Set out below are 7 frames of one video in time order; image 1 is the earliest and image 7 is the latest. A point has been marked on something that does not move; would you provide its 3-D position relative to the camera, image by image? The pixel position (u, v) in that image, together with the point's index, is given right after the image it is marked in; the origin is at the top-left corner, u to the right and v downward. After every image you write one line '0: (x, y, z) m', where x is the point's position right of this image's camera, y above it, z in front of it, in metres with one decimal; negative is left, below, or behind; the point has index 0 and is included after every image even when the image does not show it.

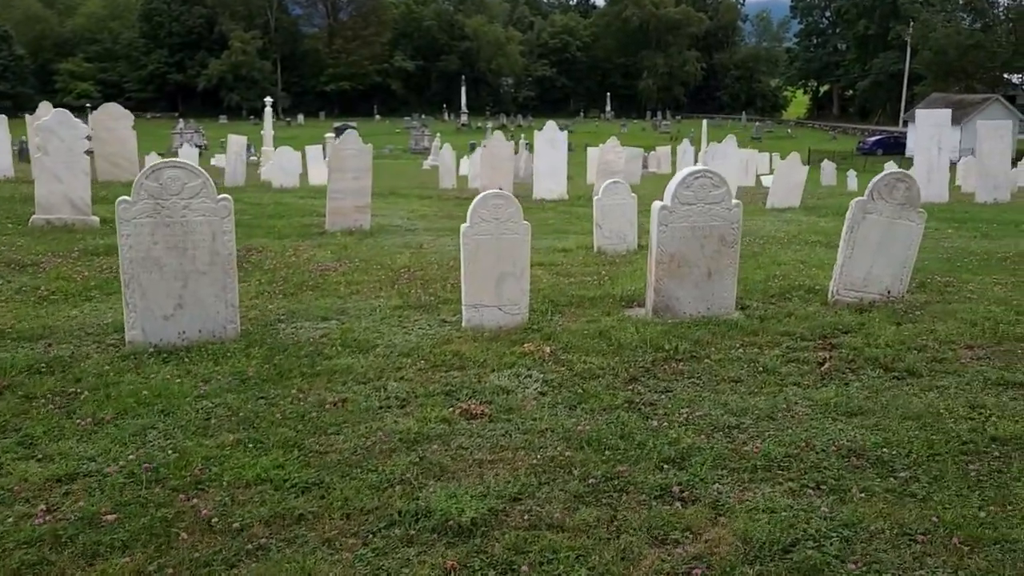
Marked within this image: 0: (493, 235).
0: (-0.2, +0.5, +7.4) m
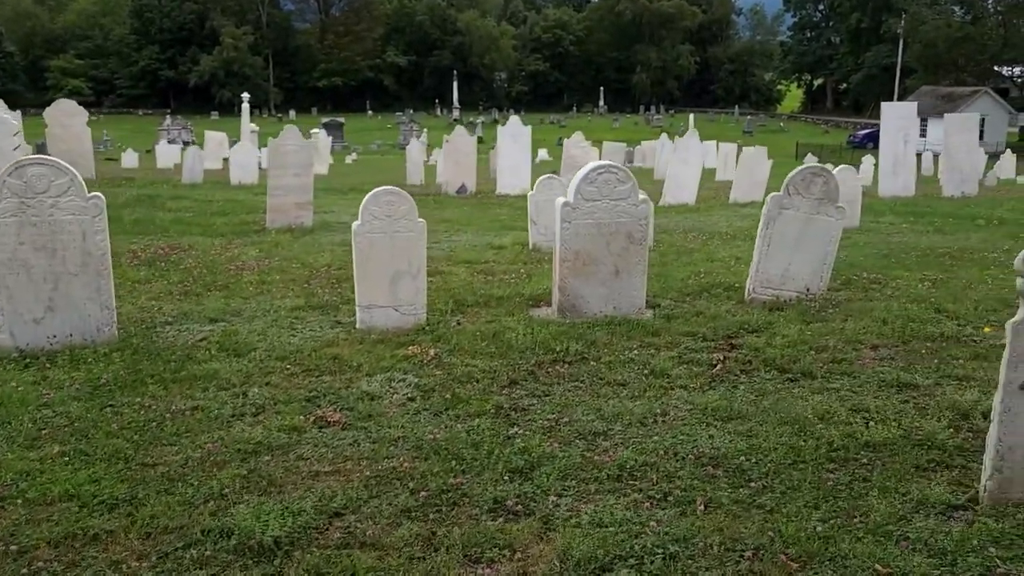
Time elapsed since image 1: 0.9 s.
0: (-1.1, +0.5, +7.2) m
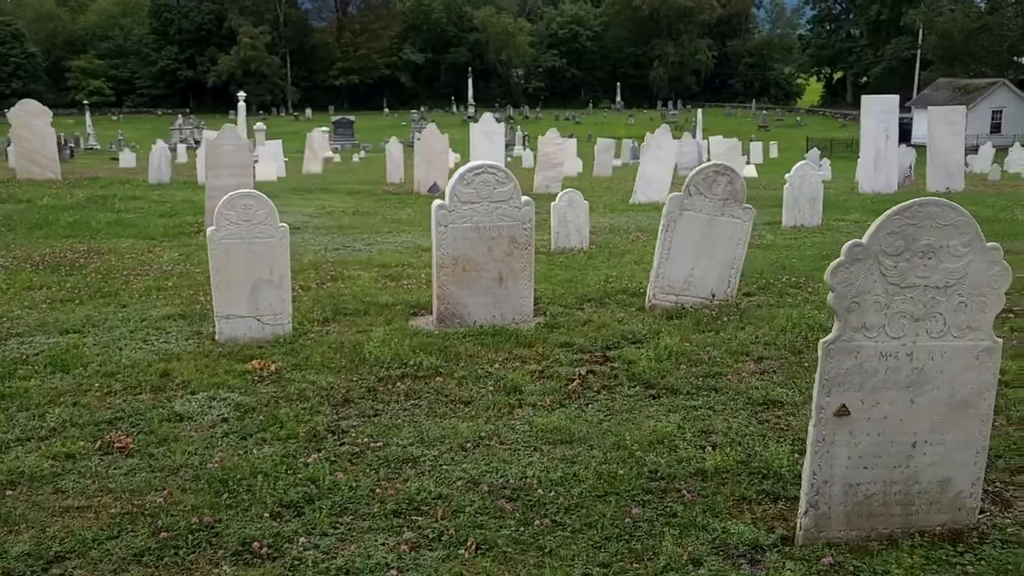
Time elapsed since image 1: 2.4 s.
0: (-2.2, +0.4, +6.8) m
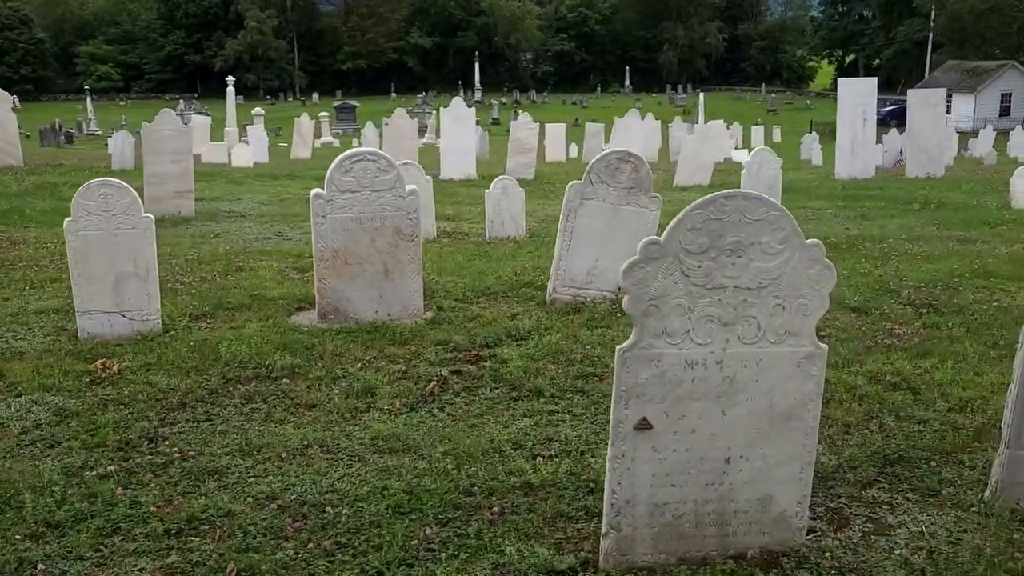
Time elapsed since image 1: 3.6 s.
0: (-3.1, +0.4, +6.4) m
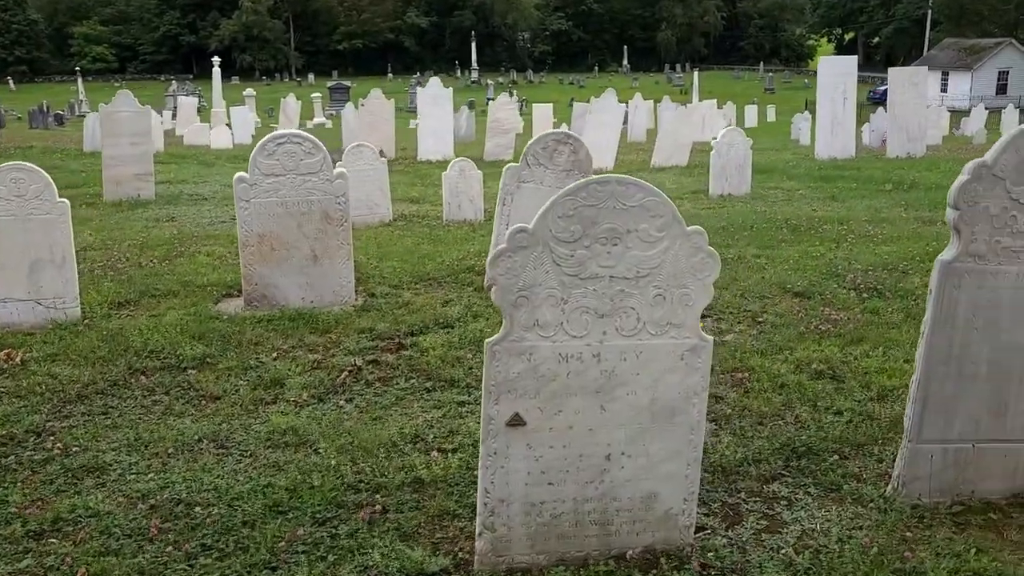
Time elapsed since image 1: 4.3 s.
0: (-3.7, +0.5, +6.2) m
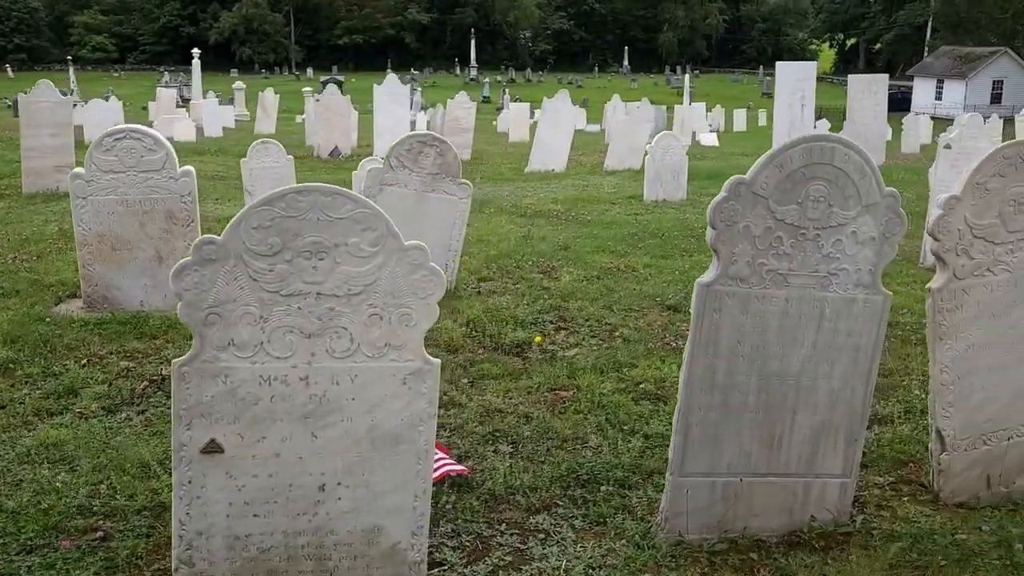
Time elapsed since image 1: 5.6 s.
0: (-4.9, +0.6, +5.9) m
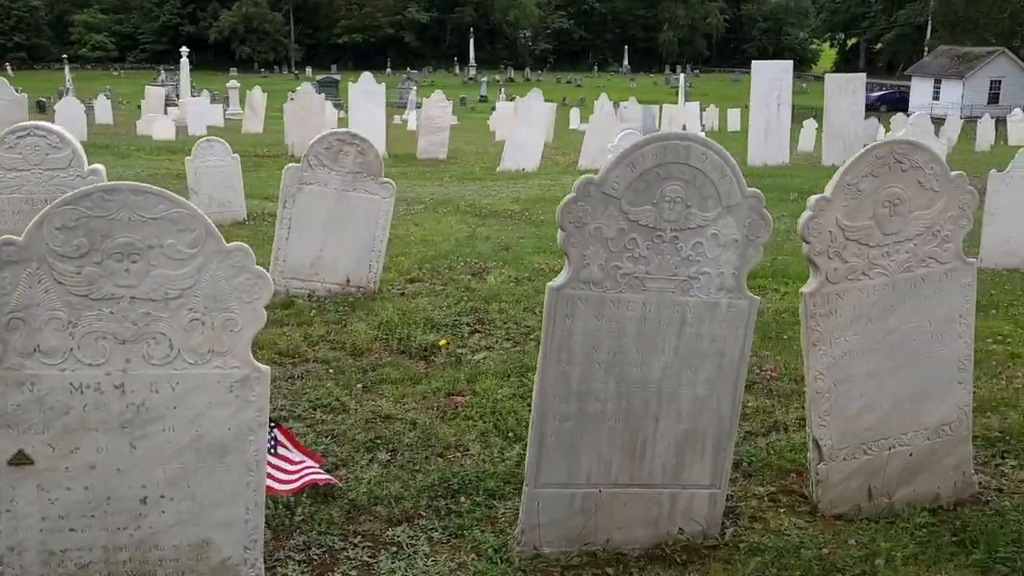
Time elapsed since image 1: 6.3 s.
0: (-5.5, +0.5, +5.8) m
